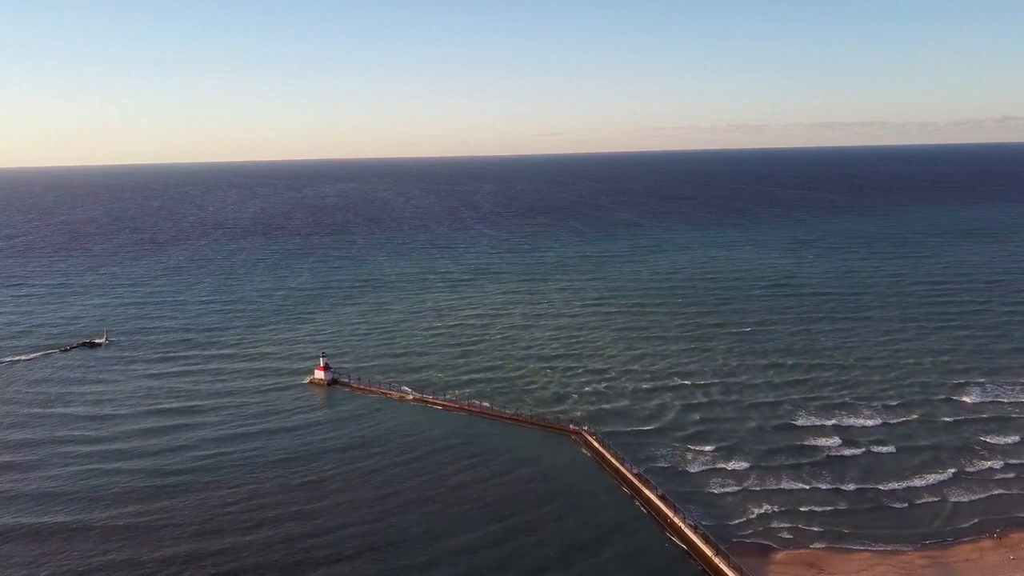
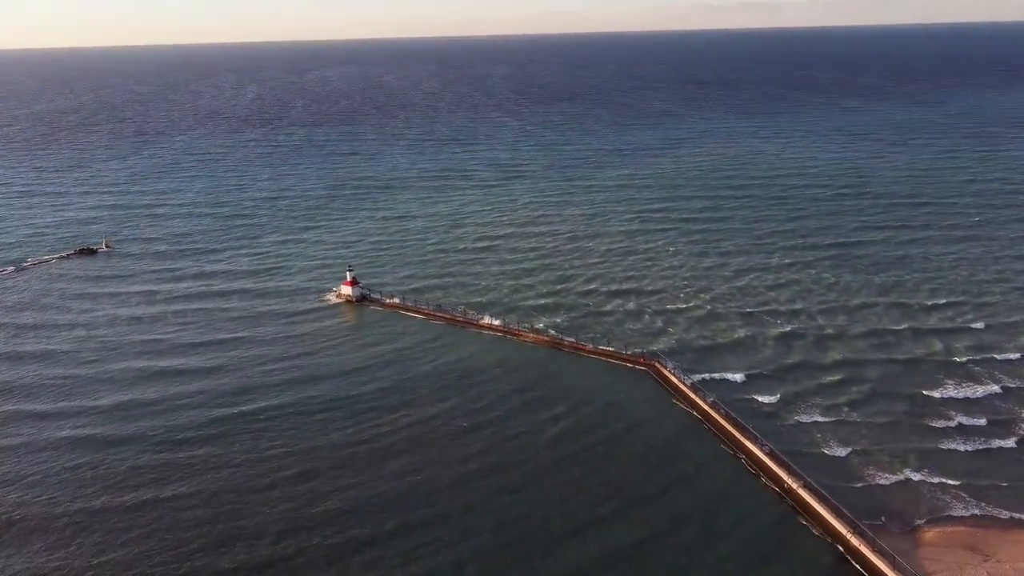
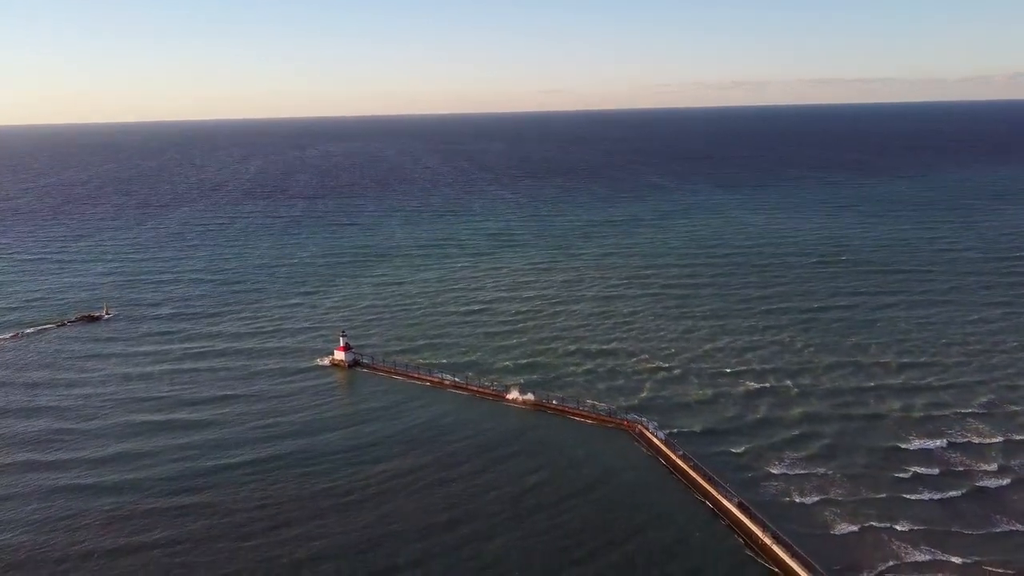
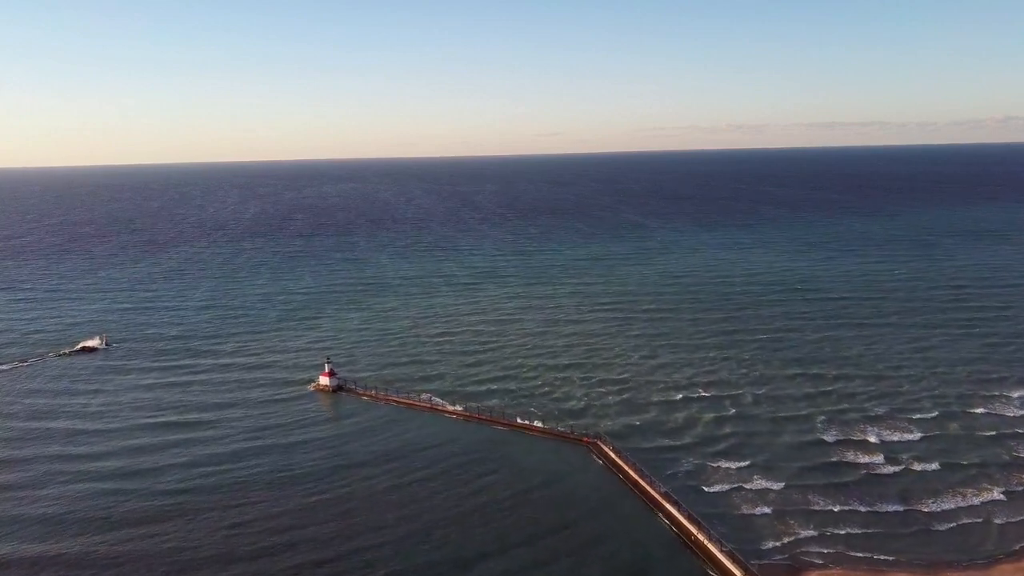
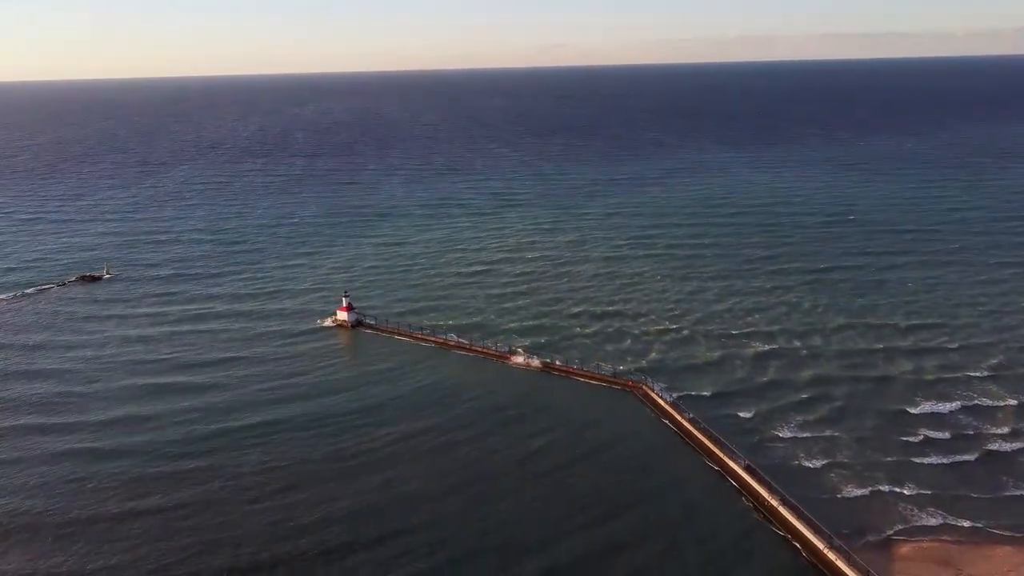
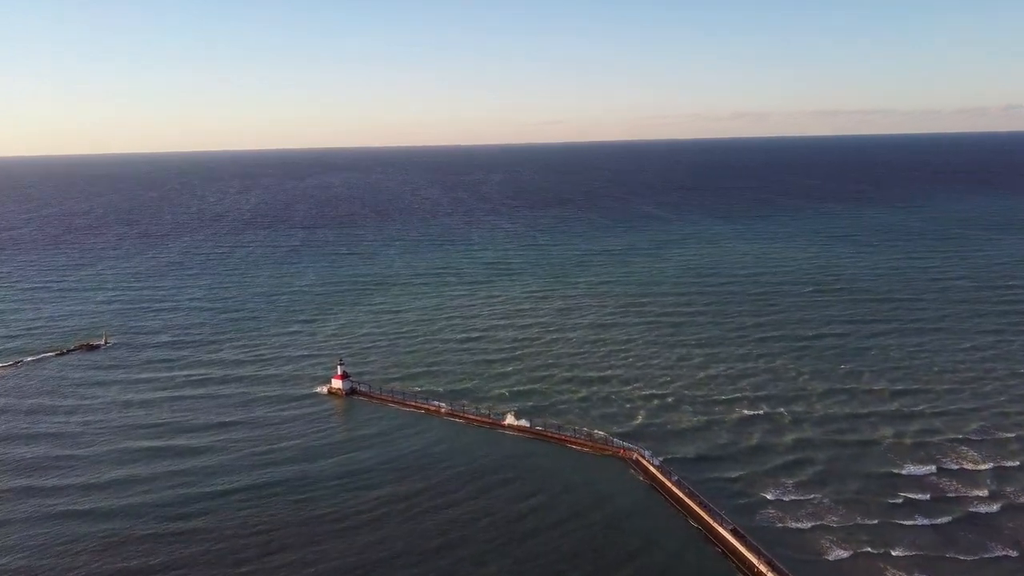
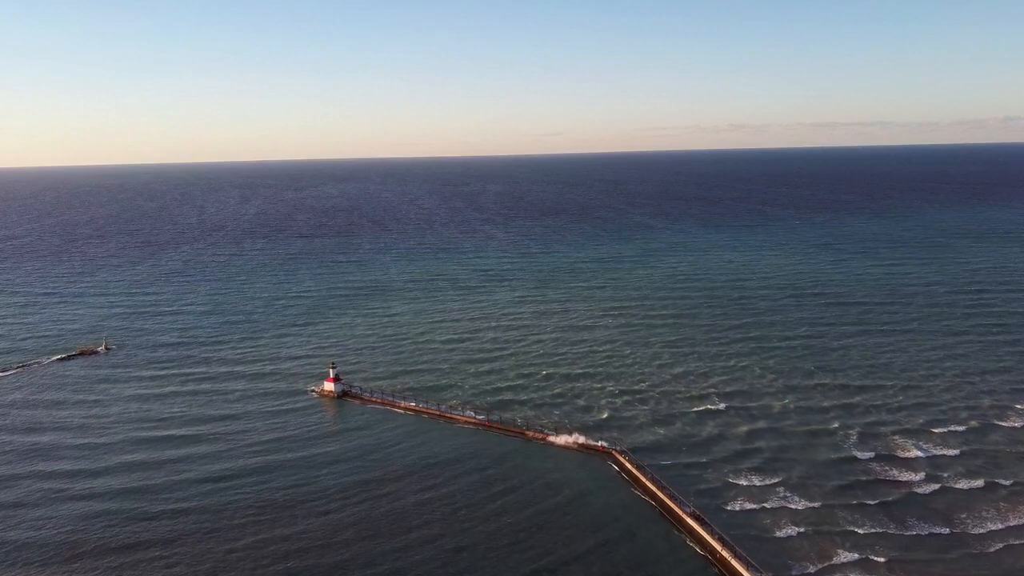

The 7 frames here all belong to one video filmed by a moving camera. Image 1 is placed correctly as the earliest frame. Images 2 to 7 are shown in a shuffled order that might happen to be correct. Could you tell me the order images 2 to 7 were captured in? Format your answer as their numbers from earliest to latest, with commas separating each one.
4, 7, 6, 3, 5, 2
